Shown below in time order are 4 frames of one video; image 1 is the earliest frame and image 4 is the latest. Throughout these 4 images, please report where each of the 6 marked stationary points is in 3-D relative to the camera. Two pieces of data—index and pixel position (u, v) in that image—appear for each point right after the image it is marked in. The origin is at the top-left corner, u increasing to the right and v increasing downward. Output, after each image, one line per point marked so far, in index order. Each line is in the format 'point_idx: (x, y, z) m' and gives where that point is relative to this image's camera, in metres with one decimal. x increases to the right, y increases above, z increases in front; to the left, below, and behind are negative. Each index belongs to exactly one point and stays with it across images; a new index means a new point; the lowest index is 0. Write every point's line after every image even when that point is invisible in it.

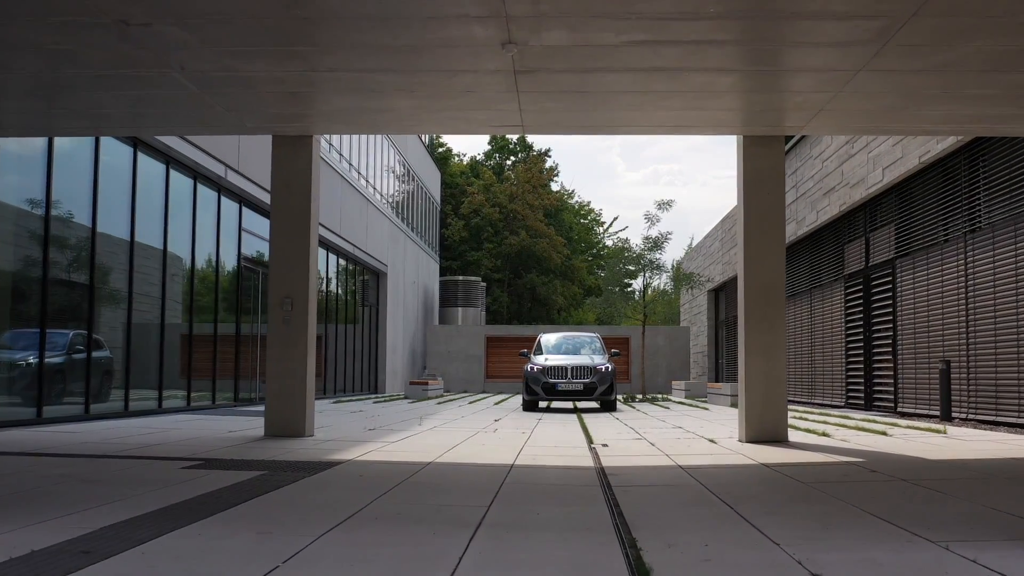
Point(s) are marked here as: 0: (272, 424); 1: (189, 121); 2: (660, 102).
0: (-2.6, -1.5, +9.0) m
1: (-3.3, +1.7, +8.5) m
2: (+1.3, +1.7, +7.6) m
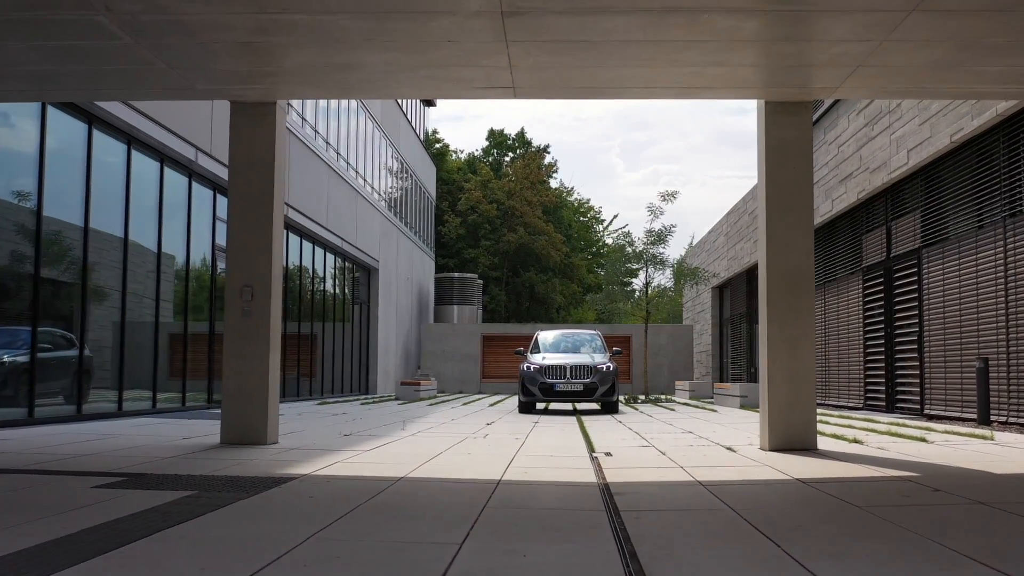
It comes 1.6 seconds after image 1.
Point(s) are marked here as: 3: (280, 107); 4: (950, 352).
0: (-2.7, -1.3, +7.9) m
1: (-3.4, +1.8, +7.4) m
2: (+1.2, +1.8, +6.5) m
3: (-2.2, +1.8, +8.1) m
4: (+6.2, -0.9, +12.0) m
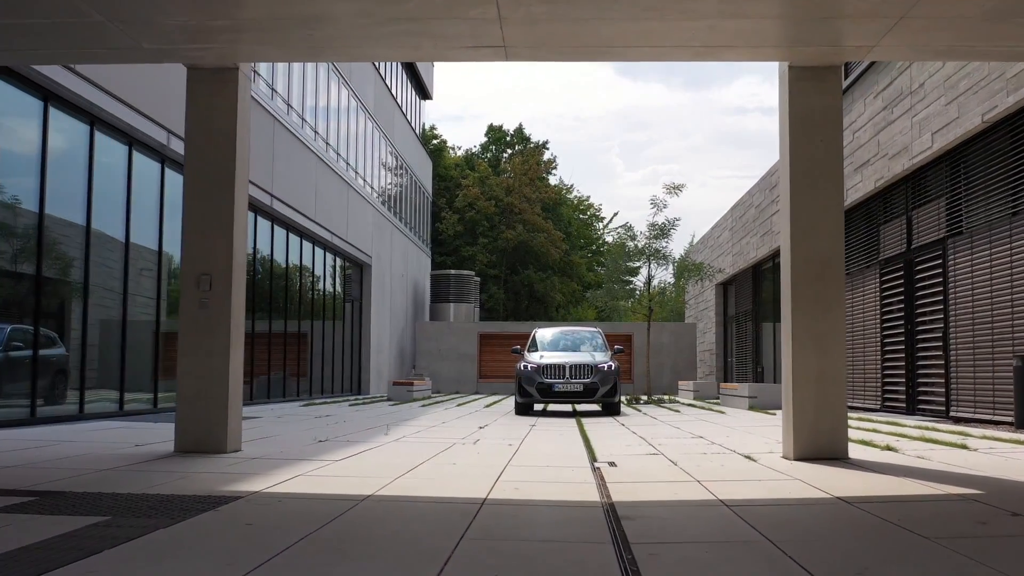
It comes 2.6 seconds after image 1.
0: (-2.7, -1.2, +7.0) m
1: (-3.4, +1.9, +6.5) m
2: (+1.2, +1.9, +5.6) m
3: (-2.3, +1.8, +7.3) m
4: (+6.2, -0.8, +11.1) m
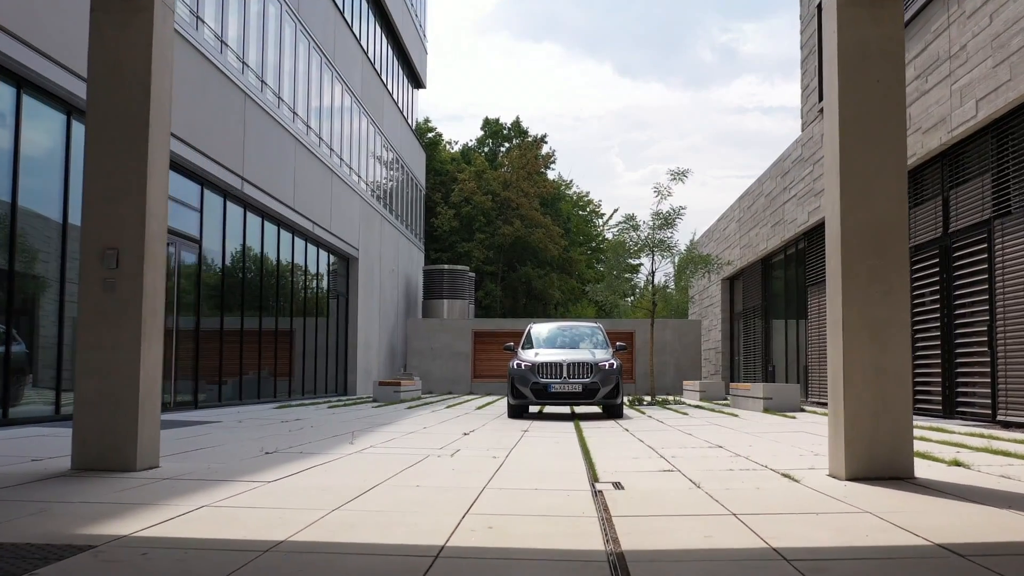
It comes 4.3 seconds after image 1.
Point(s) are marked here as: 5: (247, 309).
0: (-2.9, -1.1, +5.6) m
1: (-3.6, +2.1, +5.2) m
2: (+1.0, +2.1, +4.3) m
3: (-2.4, +2.0, +5.9) m
4: (+6.0, -0.7, +9.7) m
5: (-5.5, -0.4, +17.7) m
